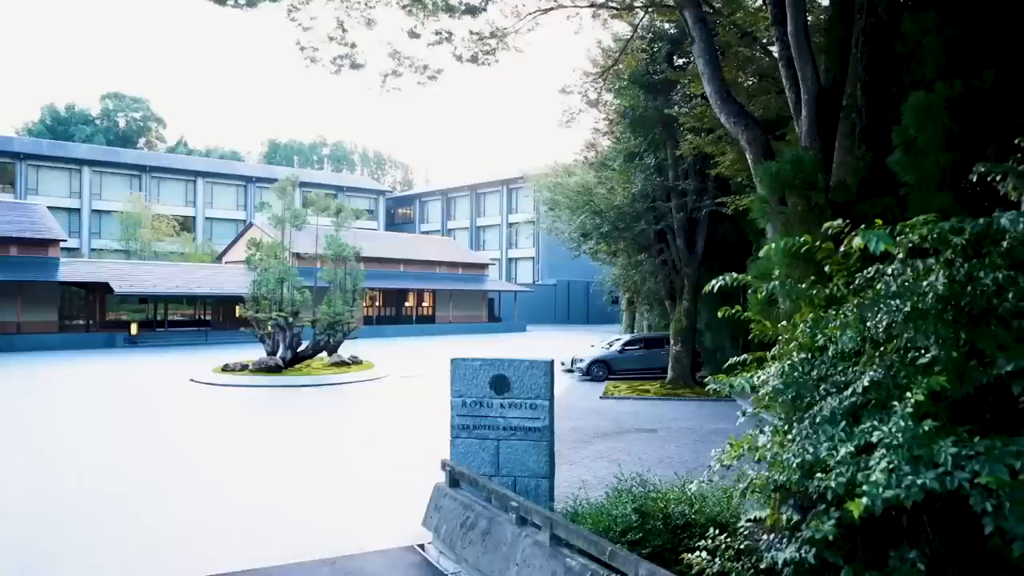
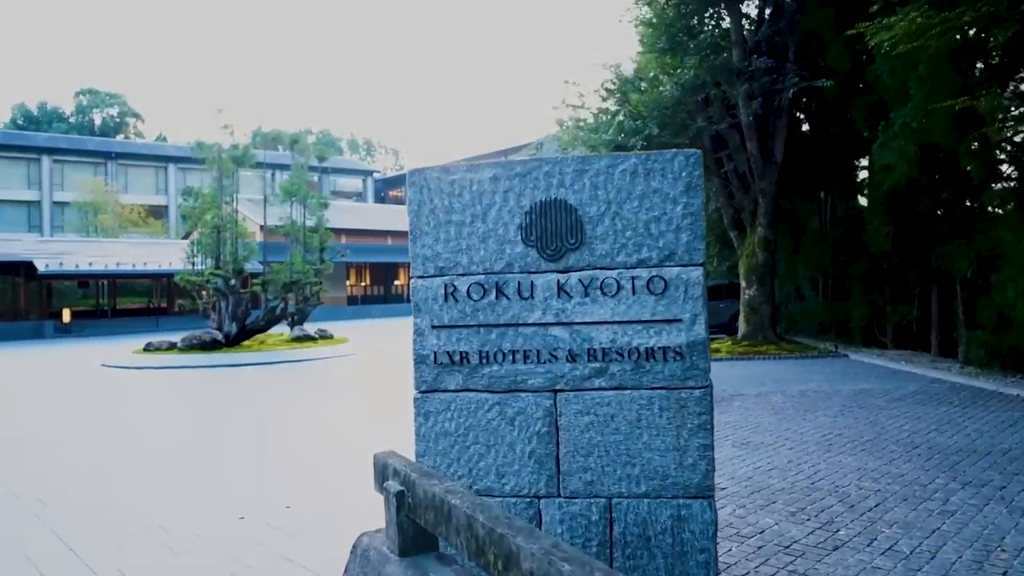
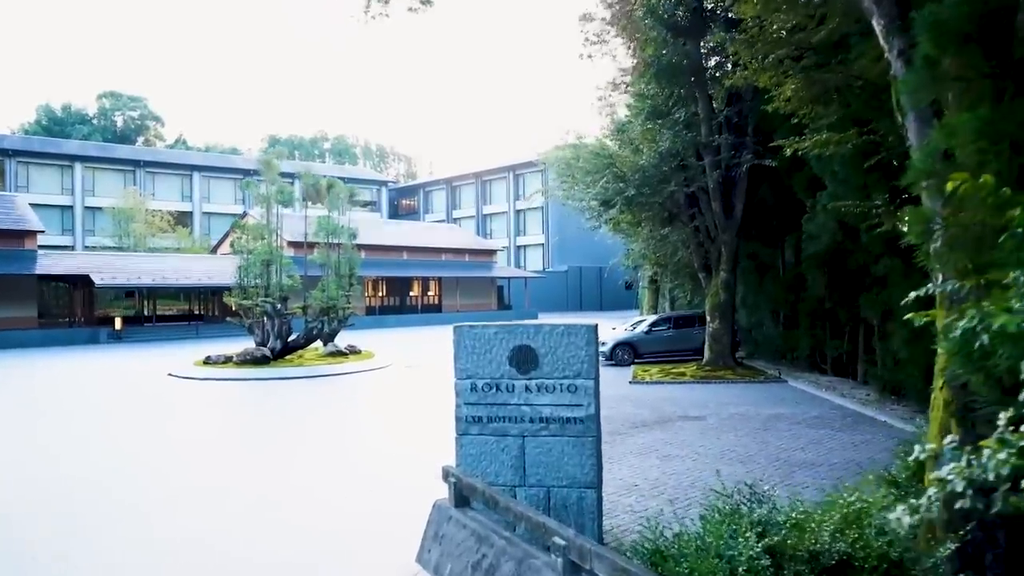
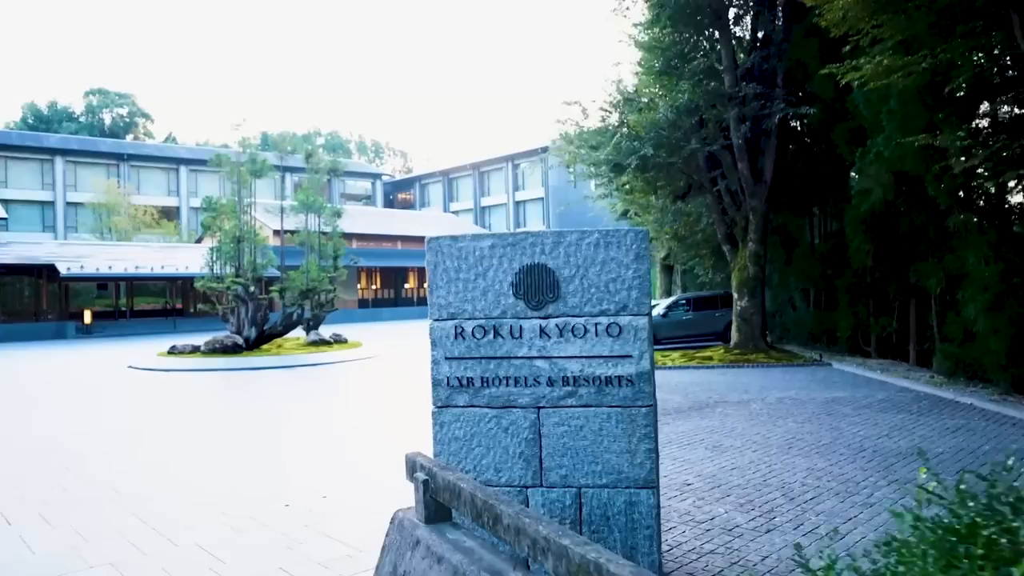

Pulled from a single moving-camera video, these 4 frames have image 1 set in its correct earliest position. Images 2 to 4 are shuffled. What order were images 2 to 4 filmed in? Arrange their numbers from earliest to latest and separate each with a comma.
3, 4, 2
